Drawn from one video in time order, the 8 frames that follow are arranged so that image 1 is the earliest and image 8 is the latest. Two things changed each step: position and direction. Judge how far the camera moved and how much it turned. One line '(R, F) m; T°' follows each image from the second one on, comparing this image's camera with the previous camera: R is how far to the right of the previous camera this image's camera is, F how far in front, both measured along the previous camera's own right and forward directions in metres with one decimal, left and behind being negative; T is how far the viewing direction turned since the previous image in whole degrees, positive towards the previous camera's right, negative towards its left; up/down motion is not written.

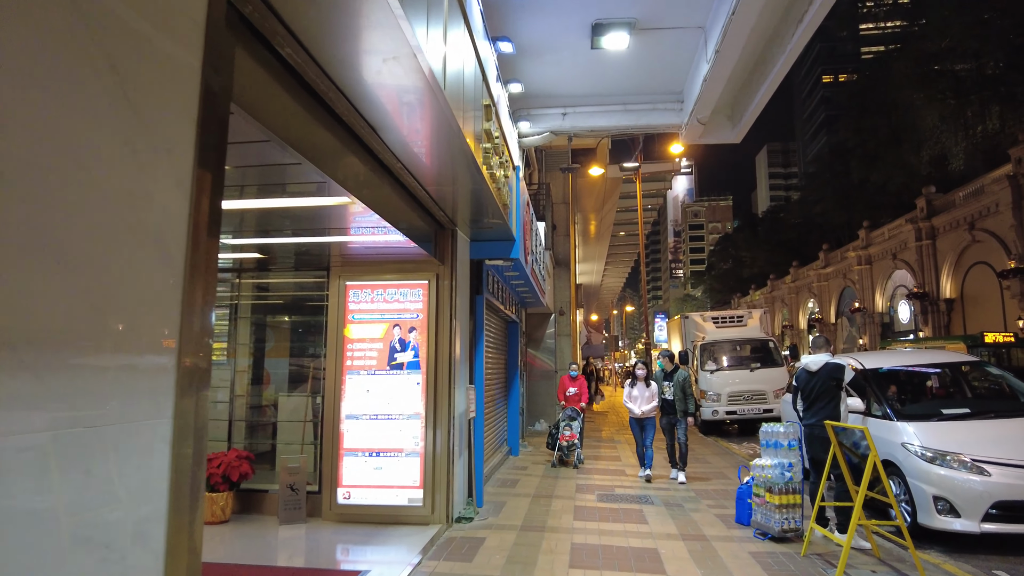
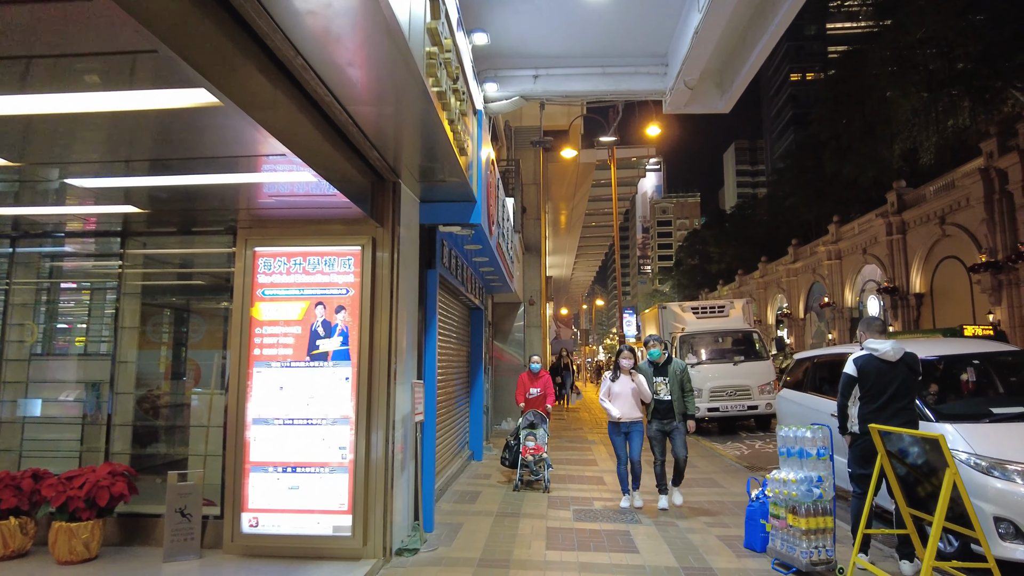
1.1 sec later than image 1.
(+0.1, +1.4) m; +3°
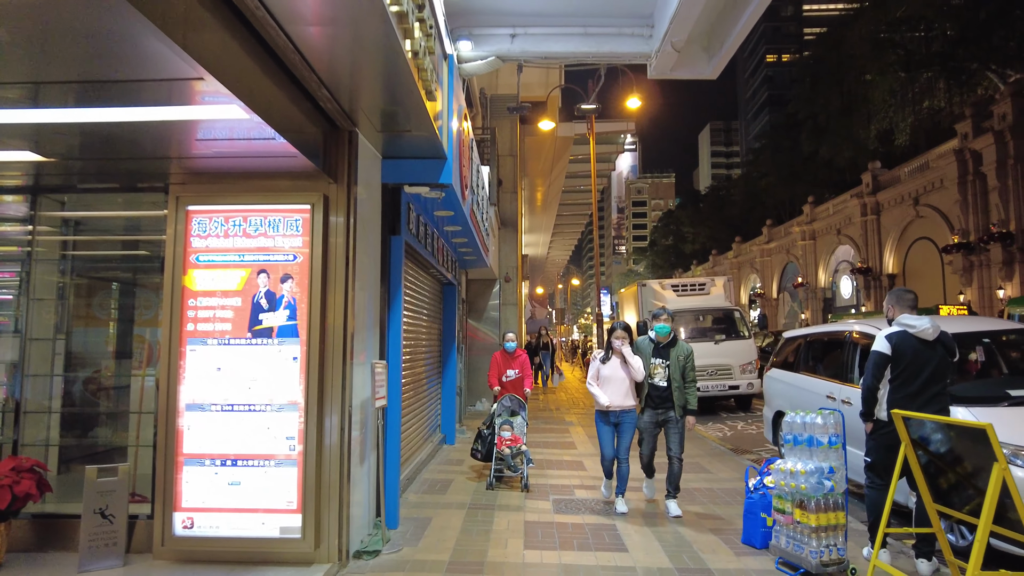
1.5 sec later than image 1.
(0.0, +0.6) m; +2°
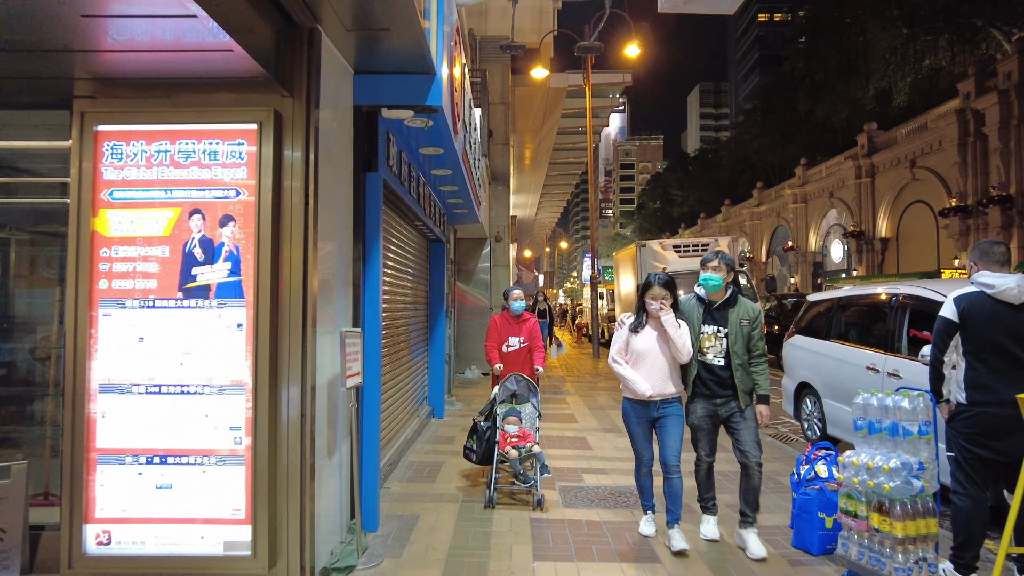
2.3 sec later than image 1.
(-0.1, +1.0) m; +1°
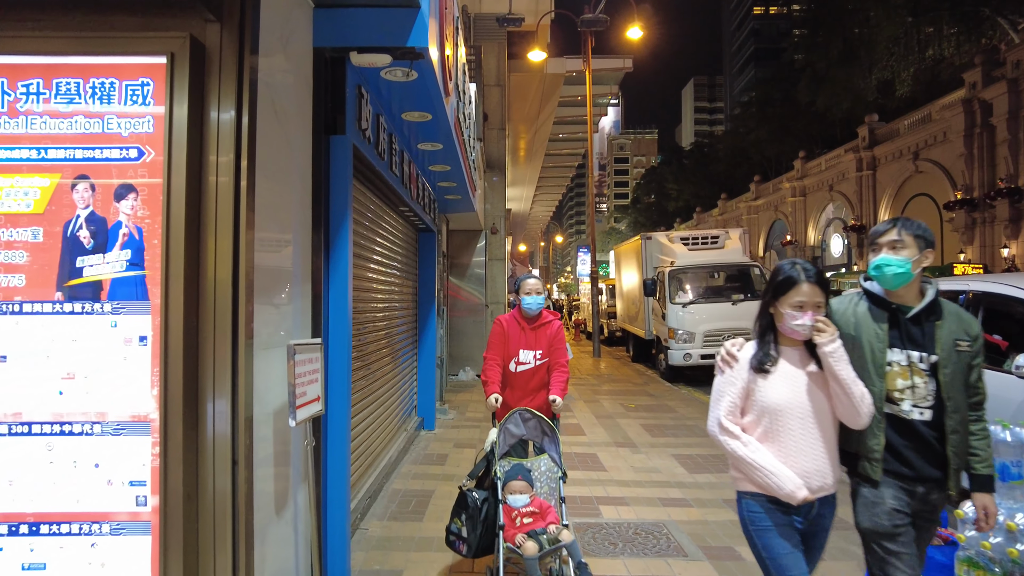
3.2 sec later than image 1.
(-0.1, +1.0) m; +1°
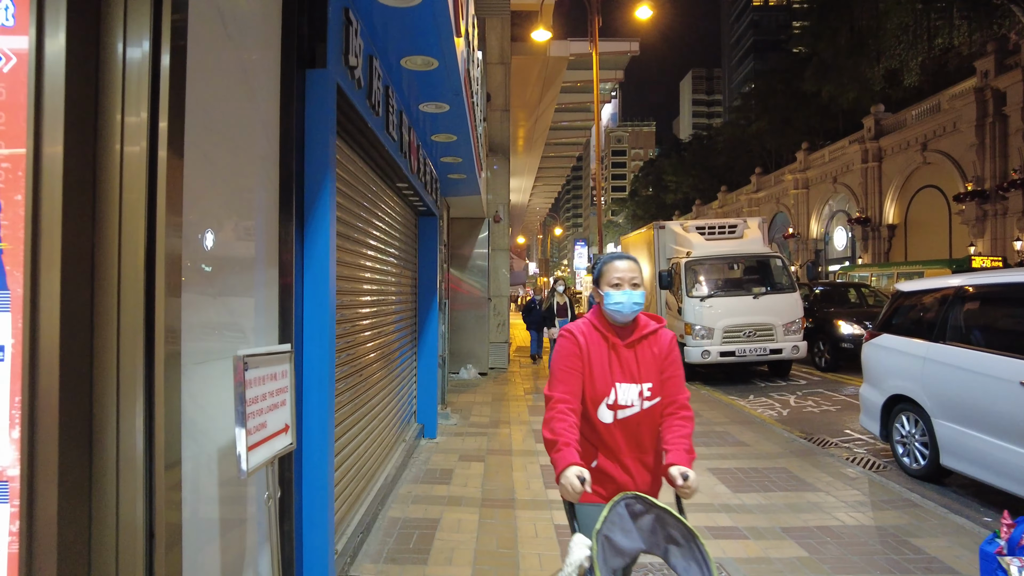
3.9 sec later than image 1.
(-0.2, +0.9) m; 0°
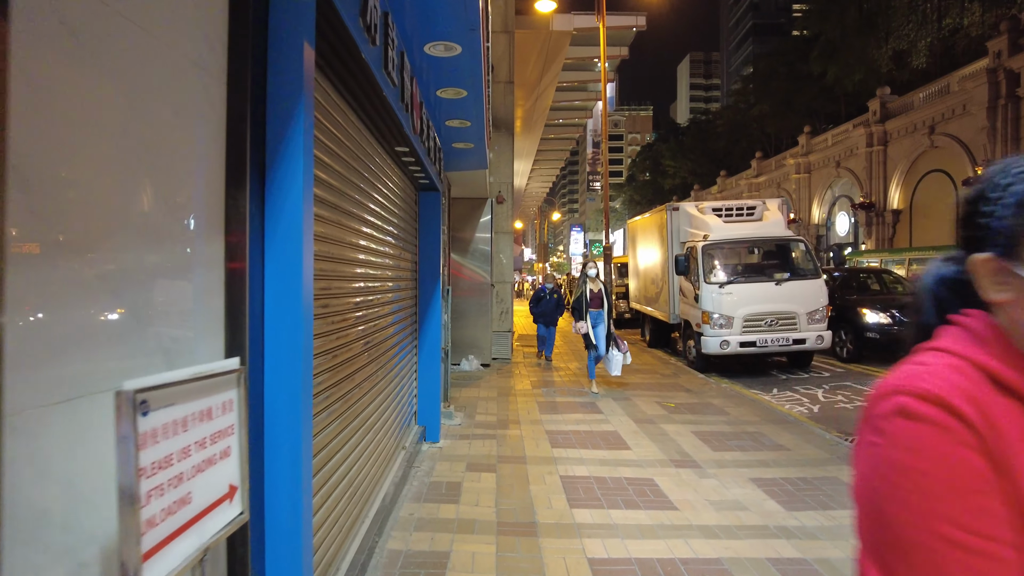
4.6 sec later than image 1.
(-0.2, +0.8) m; 0°
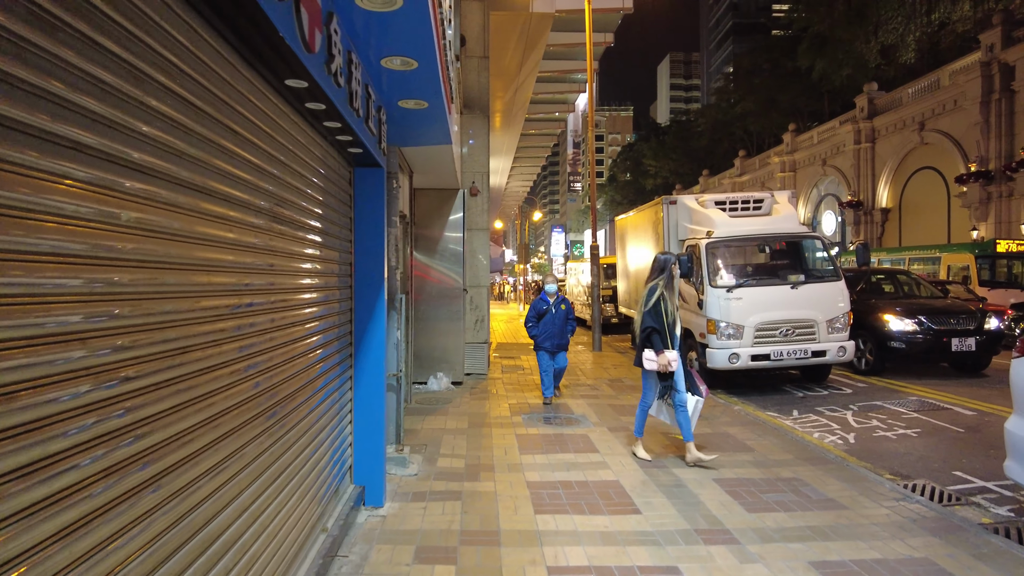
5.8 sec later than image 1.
(+0.1, +1.6) m; +2°
